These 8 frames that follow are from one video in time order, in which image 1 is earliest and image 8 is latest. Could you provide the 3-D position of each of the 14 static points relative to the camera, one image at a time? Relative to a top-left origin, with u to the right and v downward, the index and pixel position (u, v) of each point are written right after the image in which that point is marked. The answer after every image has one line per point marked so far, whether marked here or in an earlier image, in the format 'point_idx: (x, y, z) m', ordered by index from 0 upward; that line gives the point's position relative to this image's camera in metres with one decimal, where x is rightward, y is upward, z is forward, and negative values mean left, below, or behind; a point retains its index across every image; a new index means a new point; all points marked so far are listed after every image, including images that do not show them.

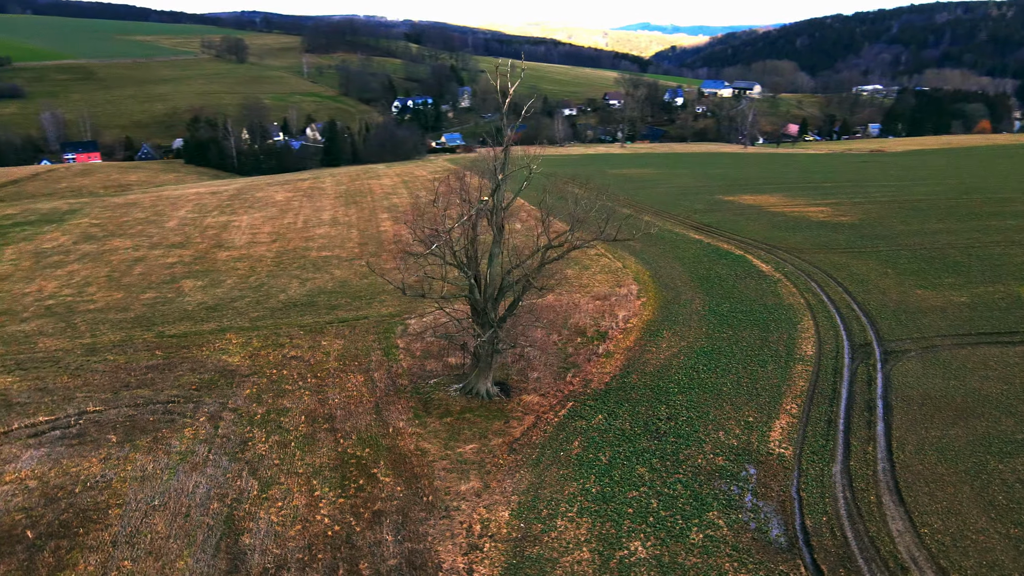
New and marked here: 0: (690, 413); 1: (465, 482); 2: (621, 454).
0: (+4.1, -2.9, +17.3) m
1: (-1.0, -3.8, +14.3) m
2: (+2.2, -3.5, +15.5) m
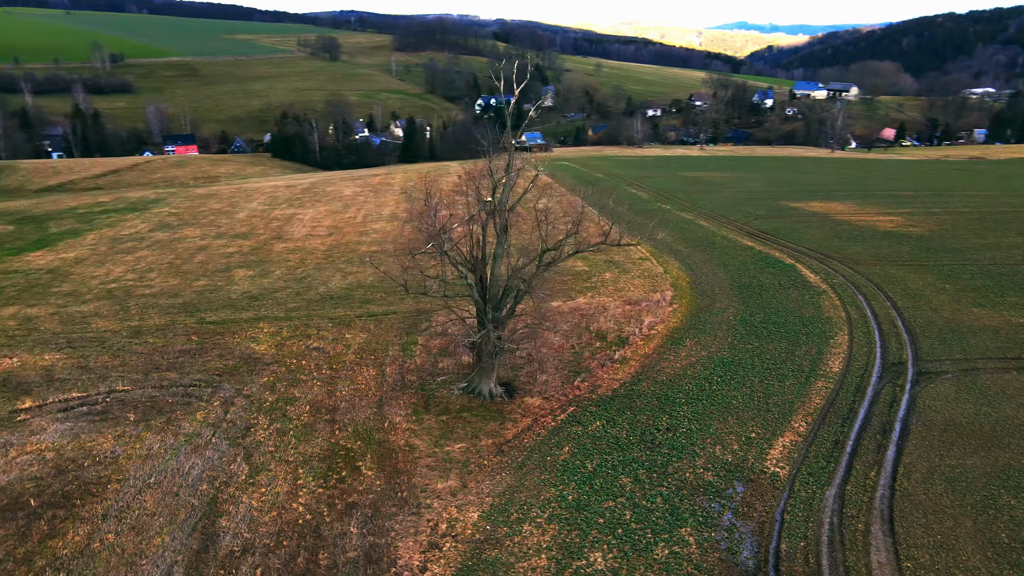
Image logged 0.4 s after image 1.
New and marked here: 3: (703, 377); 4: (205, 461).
0: (+4.1, -3.1, +16.8) m
1: (-1.4, -3.8, +14.4) m
2: (+1.9, -3.6, +15.2) m
3: (+5.0, -2.3, +19.6) m
4: (-6.5, -3.6, +15.5) m
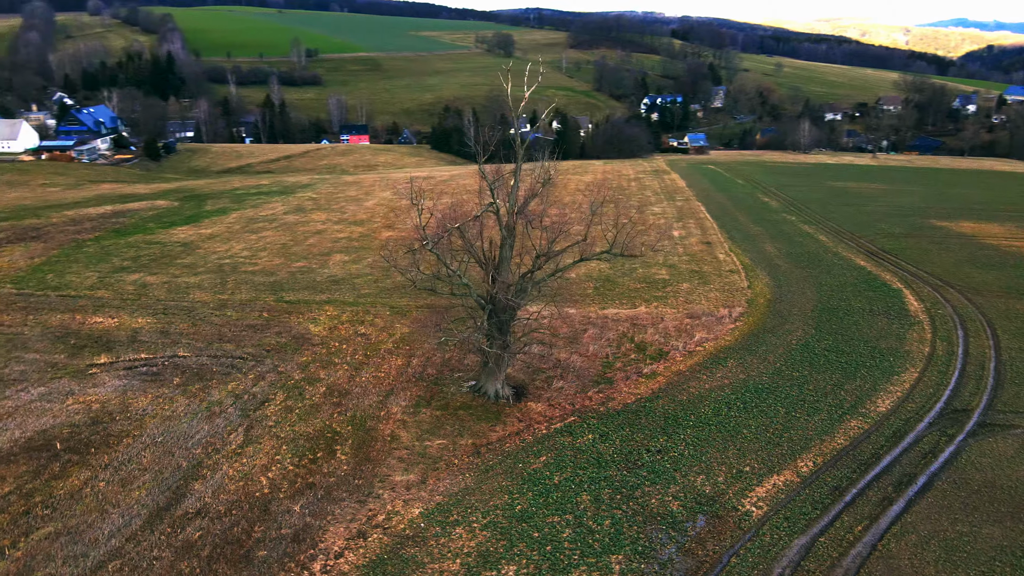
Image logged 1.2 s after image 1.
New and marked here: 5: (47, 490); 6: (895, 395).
0: (+3.7, -3.5, +15.9) m
1: (-2.2, -3.7, +14.7) m
2: (+1.3, -3.8, +14.8) m
3: (+5.3, -2.8, +18.4) m
4: (-6.9, -3.2, +16.8) m
5: (-8.9, -3.9, +14.2) m
6: (+9.7, -2.7, +18.8) m
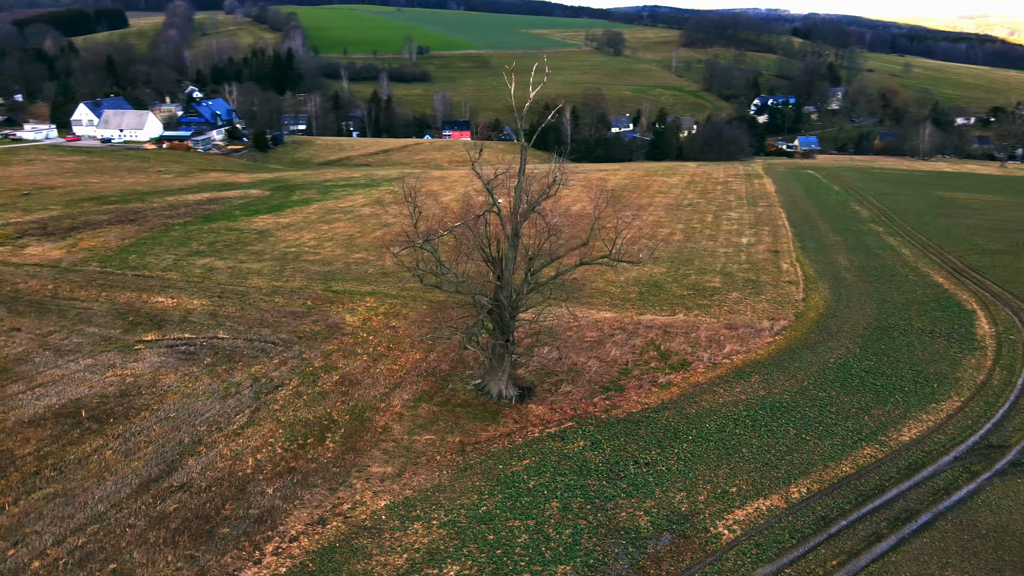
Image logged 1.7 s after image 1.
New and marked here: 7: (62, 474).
0: (+3.4, -3.7, +15.4) m
1: (-2.6, -3.6, +14.9) m
2: (+0.8, -3.9, +14.6) m
3: (+5.3, -3.1, +17.6) m
4: (-7.0, -2.9, +17.7) m
5: (-9.4, -3.5, +15.4) m
6: (+9.8, -3.2, +17.4) m
7: (-8.9, -3.7, +14.6) m
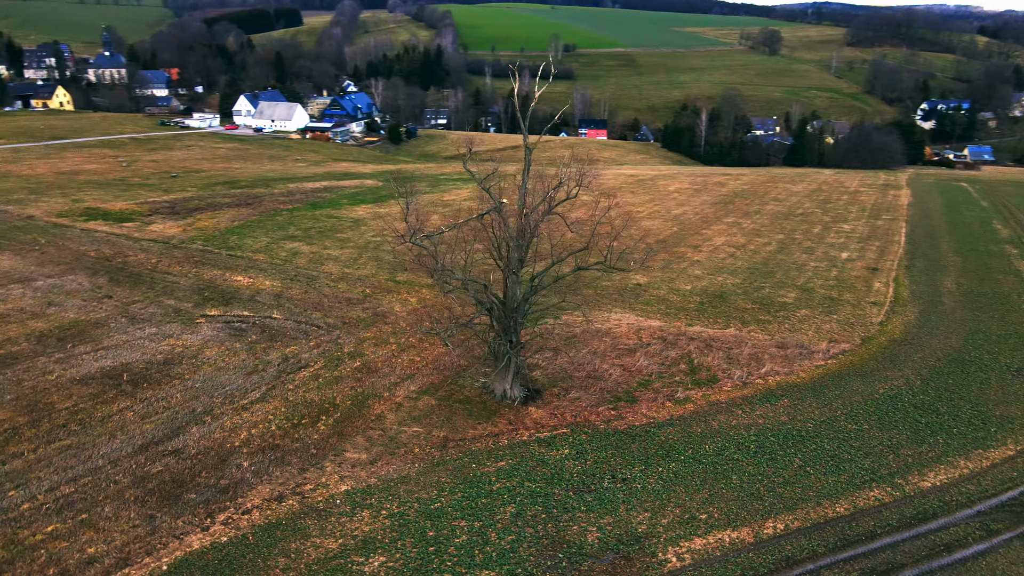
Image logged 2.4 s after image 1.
0: (+2.8, -3.9, +14.7) m
1: (-3.2, -3.4, +15.4) m
2: (+0.1, -3.9, +14.4) m
3: (+5.2, -3.4, +16.5) m
4: (-6.9, -2.4, +18.9) m
5: (-9.7, -2.8, +17.0) m
6: (+9.5, -3.8, +15.5) m
7: (-9.4, -3.1, +16.2) m
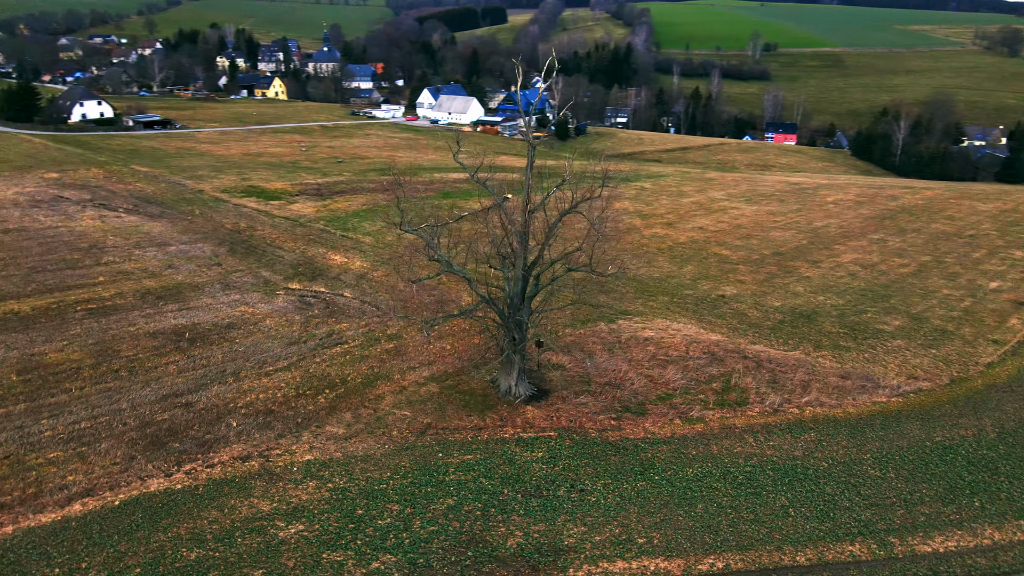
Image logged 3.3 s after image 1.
0: (+1.8, -4.0, +14.0) m
1: (-3.7, -3.0, +16.1) m
2: (-0.8, -3.8, +14.4) m
3: (+4.6, -3.7, +15.2) m
4: (-6.4, -1.7, +20.4) m
5: (-9.6, -1.9, +19.3) m
6: (+8.5, -4.5, +13.2) m
7: (-9.5, -2.2, +18.4) m
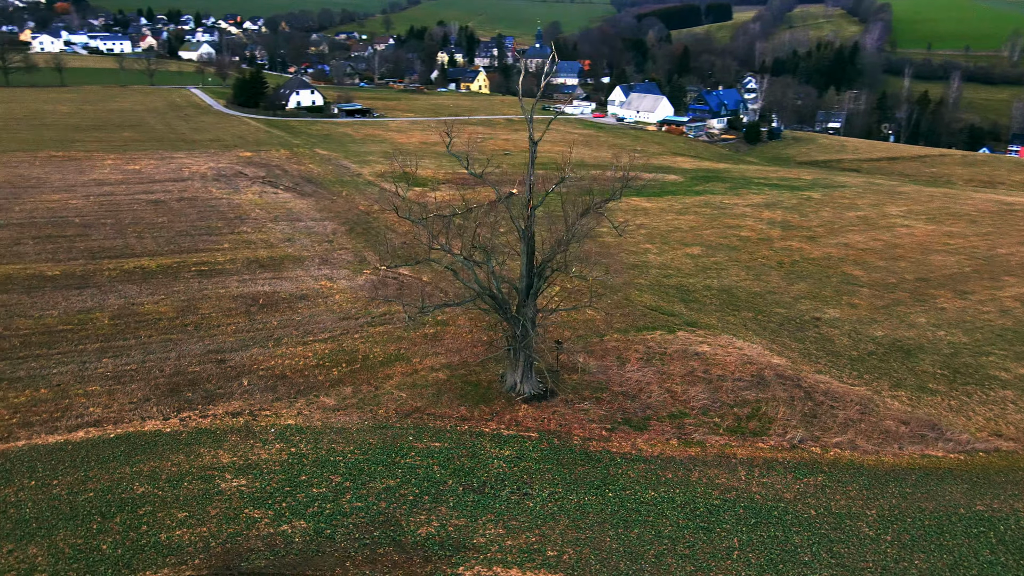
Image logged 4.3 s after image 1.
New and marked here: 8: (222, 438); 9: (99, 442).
0: (+0.7, -4.0, +13.6) m
1: (-4.1, -2.6, +17.0) m
2: (-1.8, -3.6, +14.6) m
3: (+3.6, -4.0, +14.0) m
4: (-5.4, -1.1, +21.8) m
5: (-8.8, -0.9, +21.6) m
6: (+6.8, -5.1, +11.1) m
7: (-9.0, -1.2, +20.8) m
8: (-5.8, -3.1, +15.0) m
9: (-8.1, -3.0, +14.5) m
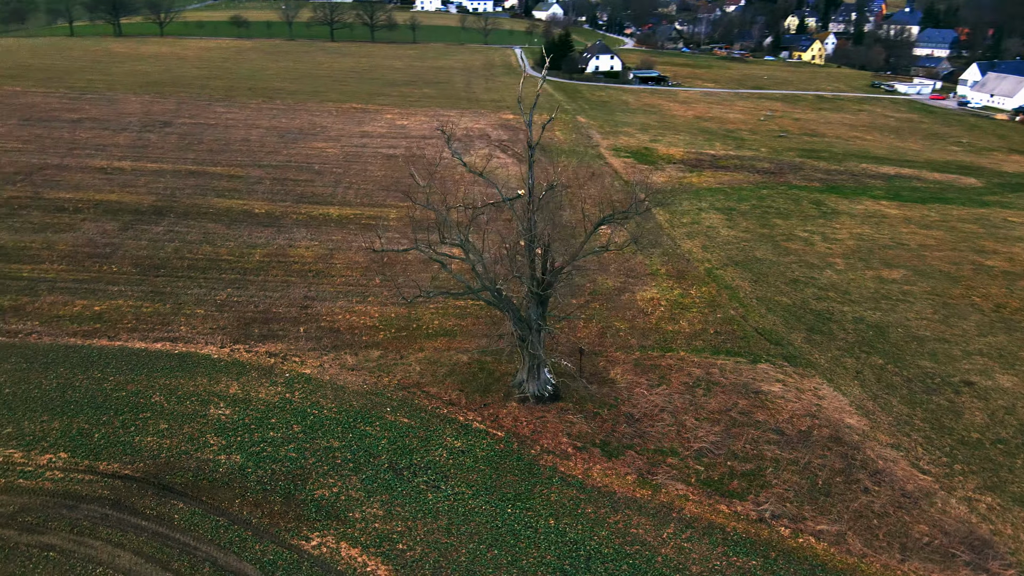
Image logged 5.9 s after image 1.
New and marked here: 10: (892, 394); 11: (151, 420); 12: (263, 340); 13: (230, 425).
0: (-1.3, -4.1, +14.0) m
1: (-3.9, -1.8, +19.0) m
2: (-3.0, -3.2, +15.9) m
3: (+1.5, -4.6, +13.2) m
4: (-2.9, -0.1, +23.8) m
5: (-6.0, +0.6, +24.9) m
6: (+3.0, -6.2, +9.4) m
7: (-6.6, +0.4, +24.2) m
8: (-6.4, -2.1, +17.9) m
9: (-8.7, -1.7, +18.4) m
10: (+9.9, -2.8, +19.5) m
11: (-7.7, -2.8, +15.8) m
12: (-6.4, -1.4, +19.5) m
13: (-6.0, -3.0, +15.9) m
